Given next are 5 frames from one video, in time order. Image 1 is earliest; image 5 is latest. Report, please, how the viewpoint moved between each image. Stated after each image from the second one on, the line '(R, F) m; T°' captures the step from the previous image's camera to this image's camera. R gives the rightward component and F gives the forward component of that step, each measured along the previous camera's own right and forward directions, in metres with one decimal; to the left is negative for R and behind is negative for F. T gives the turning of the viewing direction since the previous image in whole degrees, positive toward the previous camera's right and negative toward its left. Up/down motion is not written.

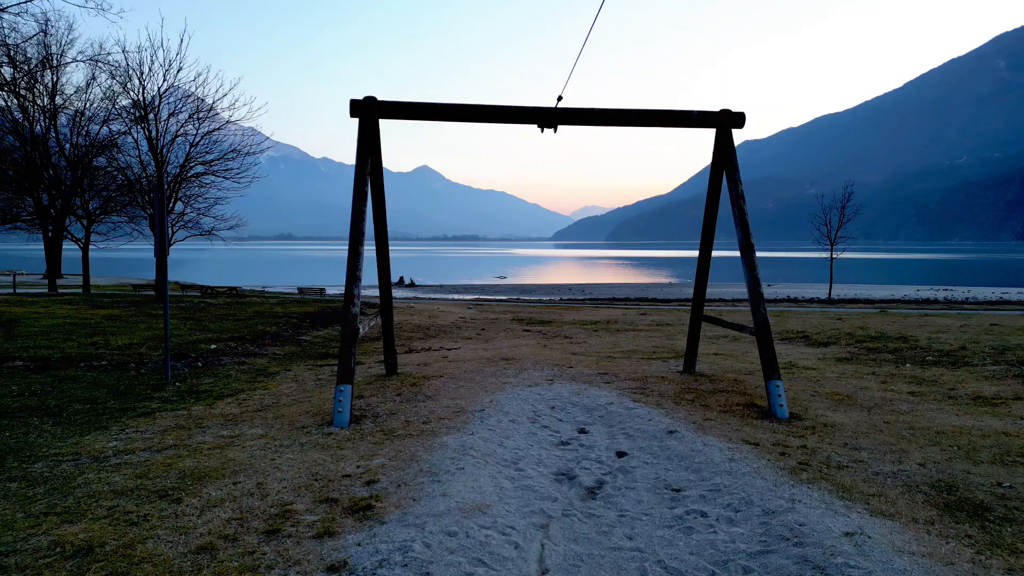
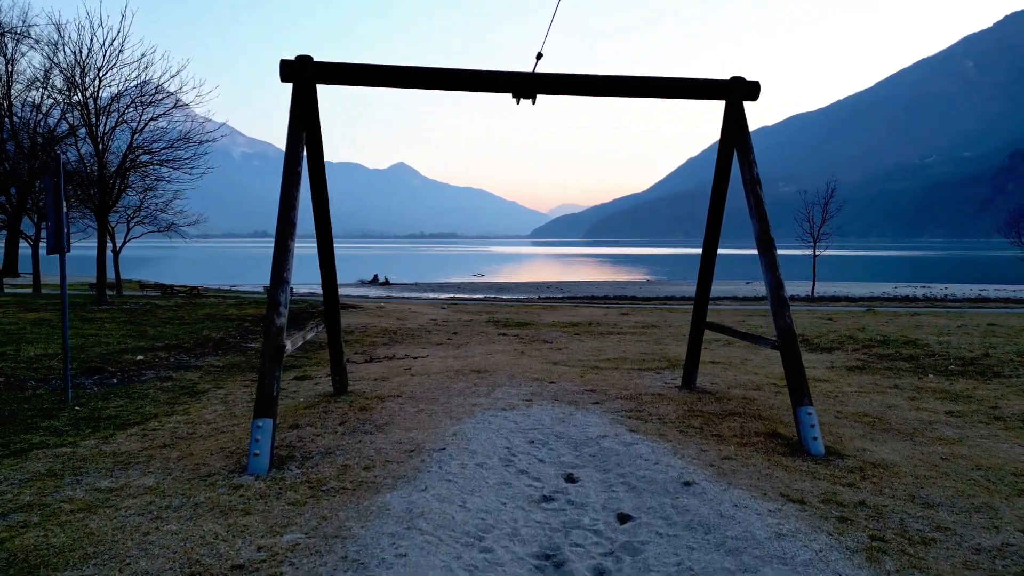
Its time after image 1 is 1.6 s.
(+0.1, +1.3) m; +2°
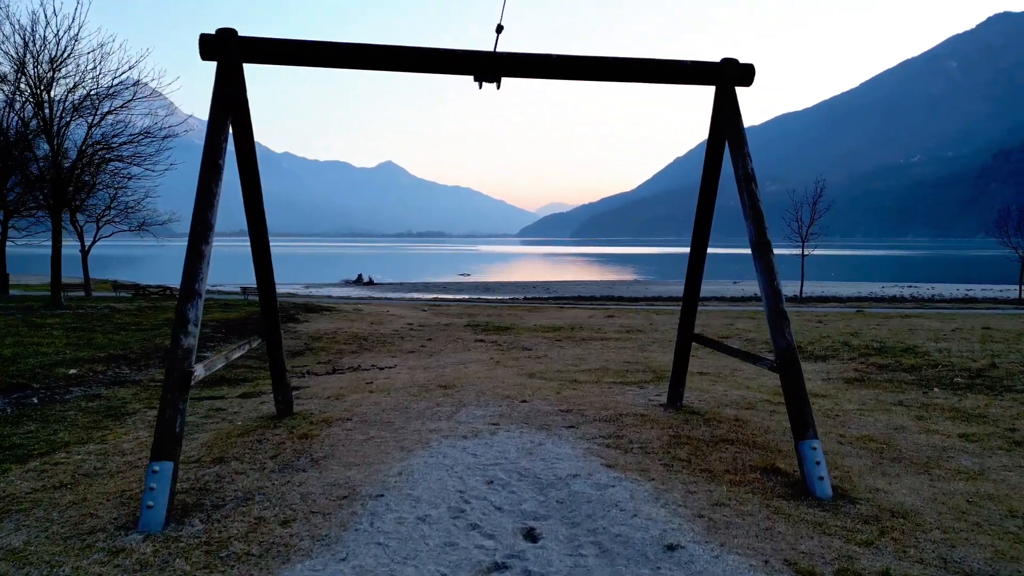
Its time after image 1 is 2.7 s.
(+0.2, +0.8) m; +1°
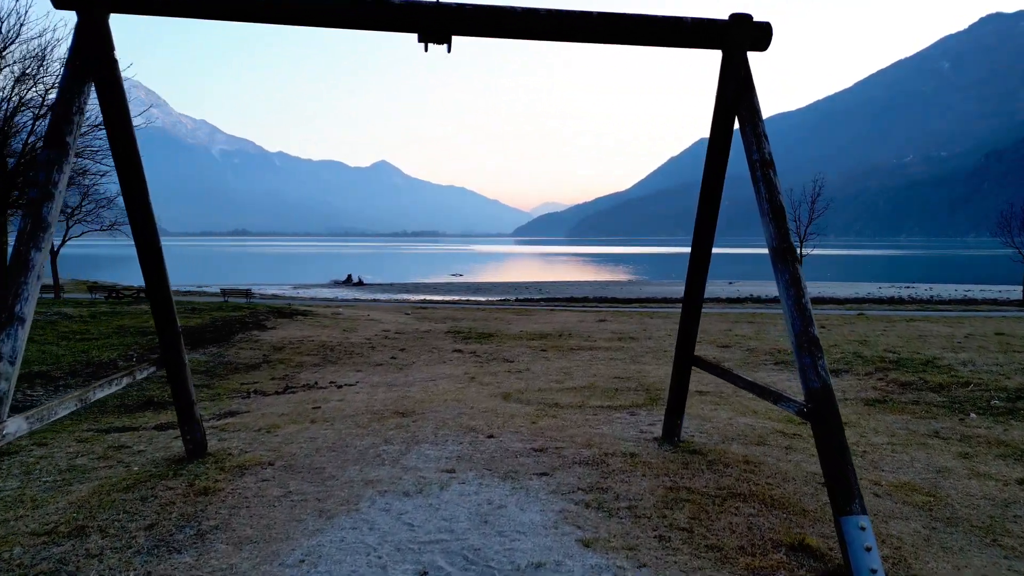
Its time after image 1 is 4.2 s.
(+0.3, +1.2) m; 0°
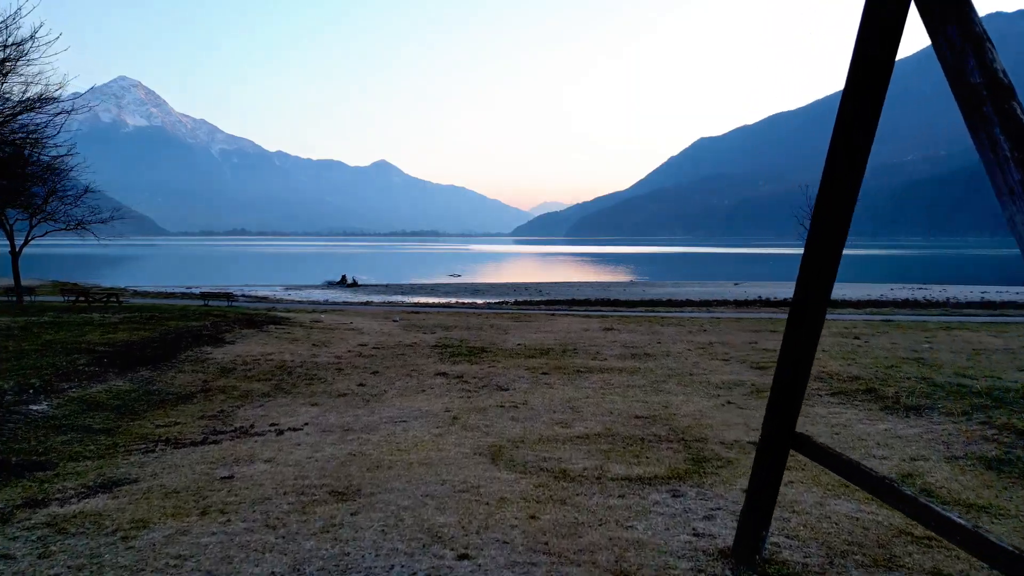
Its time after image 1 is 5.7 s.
(+0.1, +2.2) m; 0°
